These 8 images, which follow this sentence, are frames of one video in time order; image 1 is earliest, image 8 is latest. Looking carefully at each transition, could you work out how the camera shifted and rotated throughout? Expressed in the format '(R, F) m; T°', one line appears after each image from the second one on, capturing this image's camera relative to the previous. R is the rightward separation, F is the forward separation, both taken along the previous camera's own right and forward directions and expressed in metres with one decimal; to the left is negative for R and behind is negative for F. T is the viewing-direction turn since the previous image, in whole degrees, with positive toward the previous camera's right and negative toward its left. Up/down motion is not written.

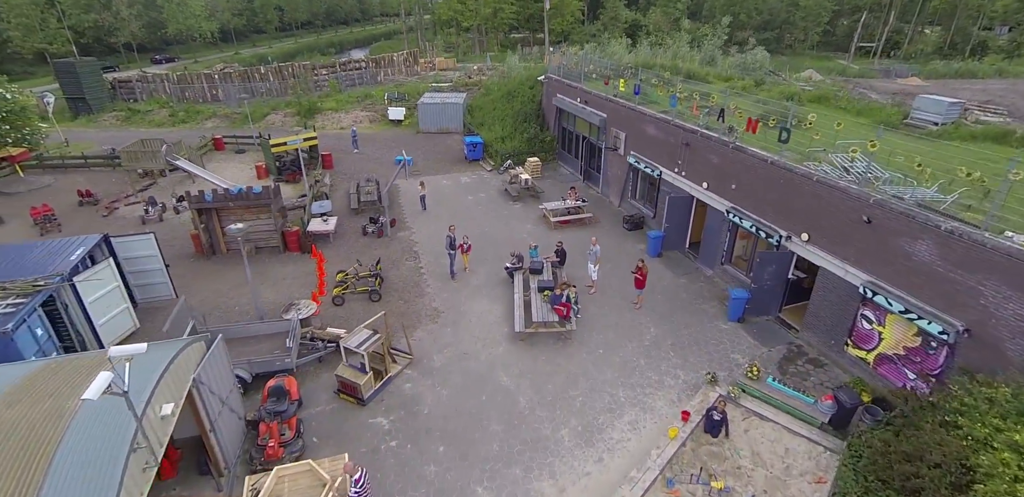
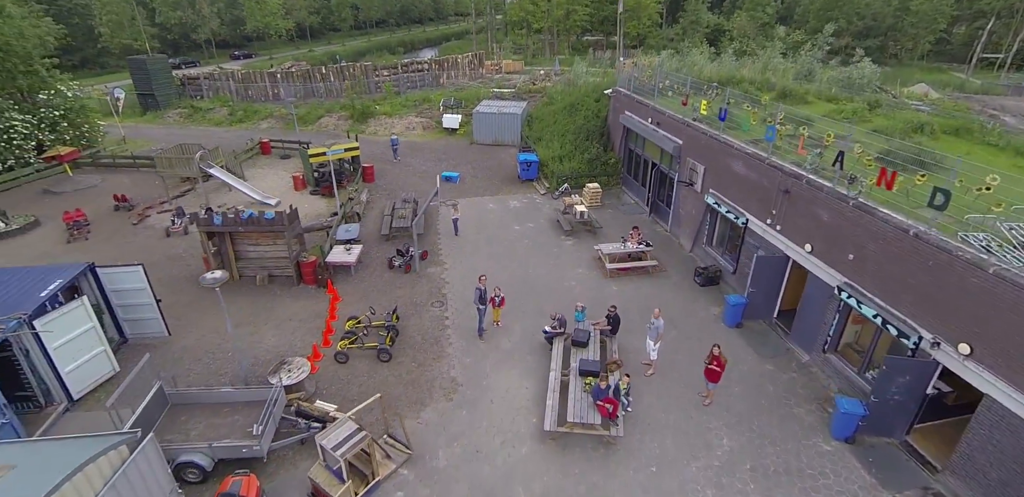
(+0.3, +2.5) m; -7°
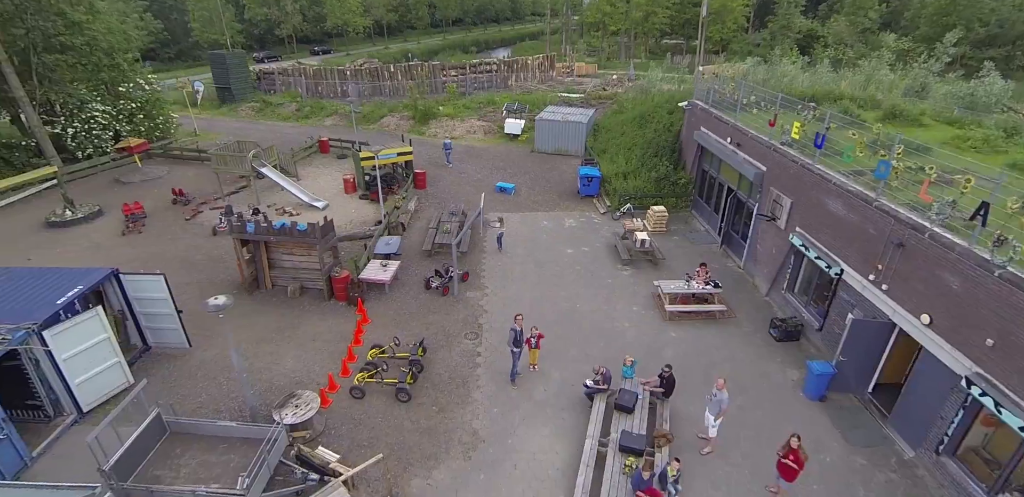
(+0.3, +1.4) m; -7°
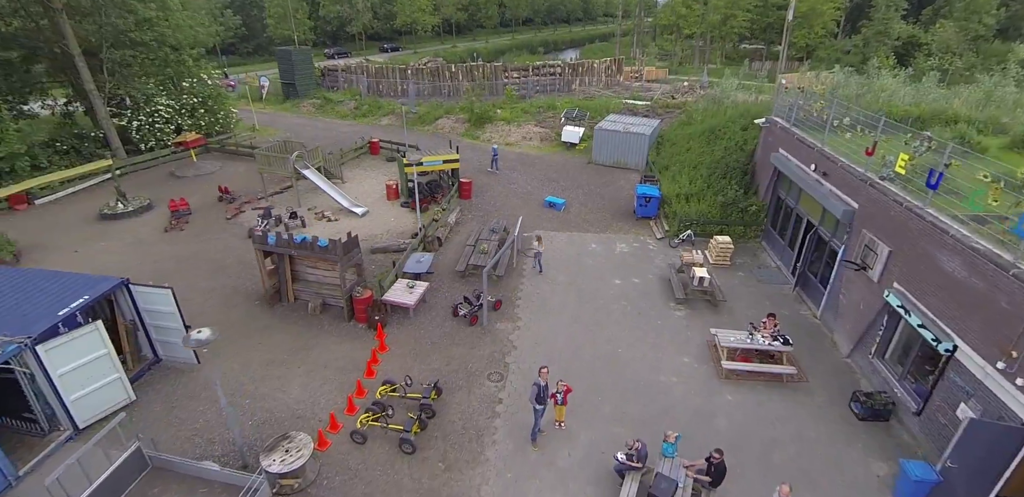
(+0.4, +1.4) m; -7°
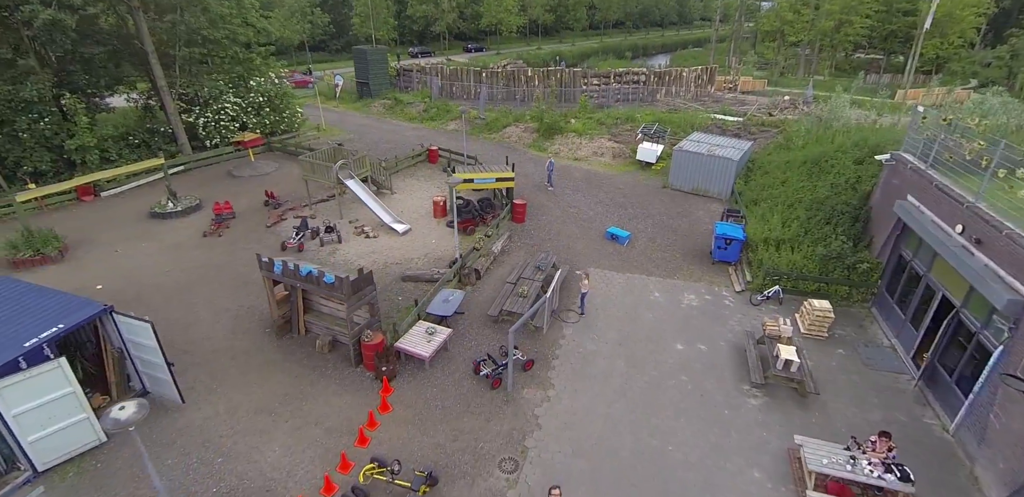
(+0.6, +2.1) m; -9°
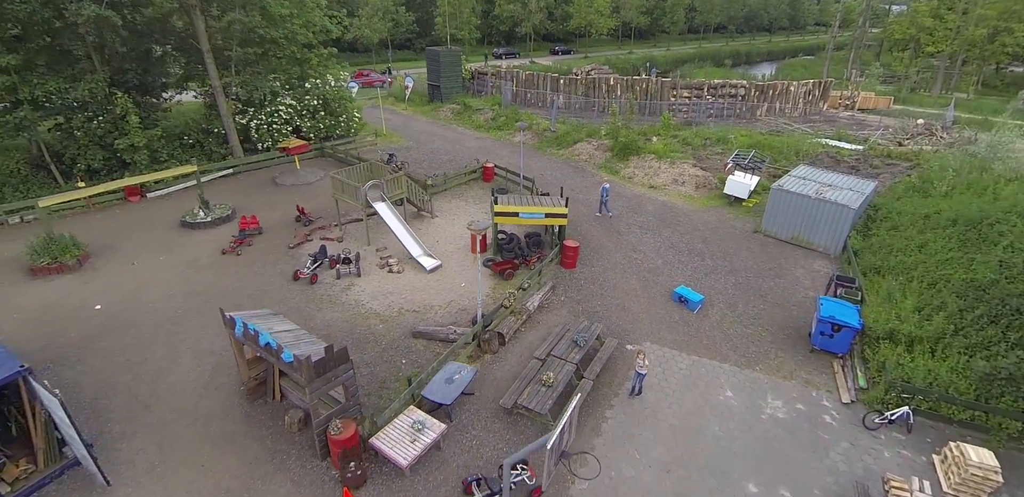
(+0.8, +2.7) m; -9°
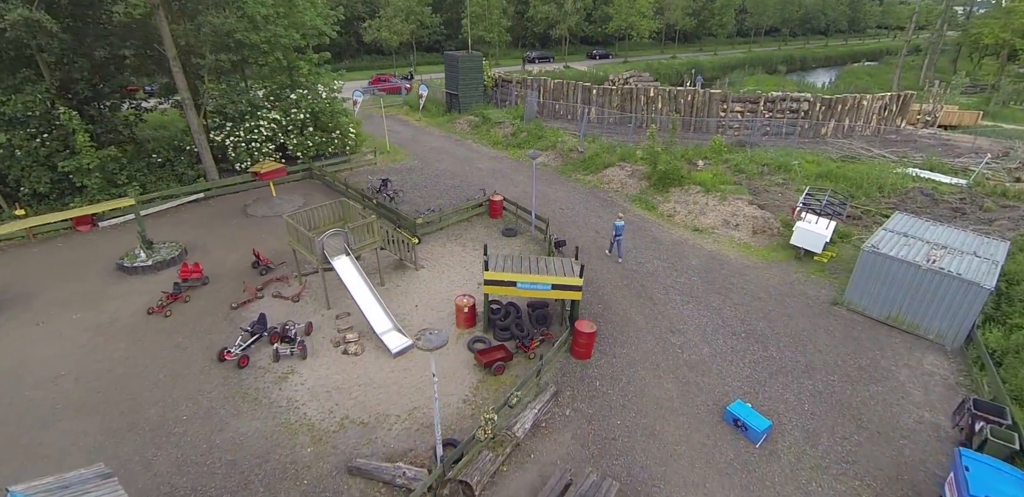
(+0.8, +3.6) m; -4°
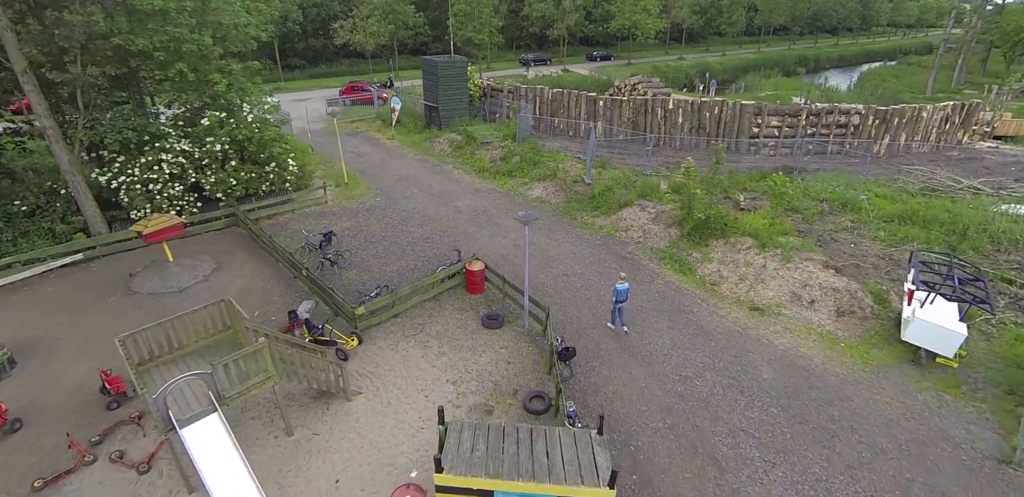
(+0.3, +4.8) m; 0°
